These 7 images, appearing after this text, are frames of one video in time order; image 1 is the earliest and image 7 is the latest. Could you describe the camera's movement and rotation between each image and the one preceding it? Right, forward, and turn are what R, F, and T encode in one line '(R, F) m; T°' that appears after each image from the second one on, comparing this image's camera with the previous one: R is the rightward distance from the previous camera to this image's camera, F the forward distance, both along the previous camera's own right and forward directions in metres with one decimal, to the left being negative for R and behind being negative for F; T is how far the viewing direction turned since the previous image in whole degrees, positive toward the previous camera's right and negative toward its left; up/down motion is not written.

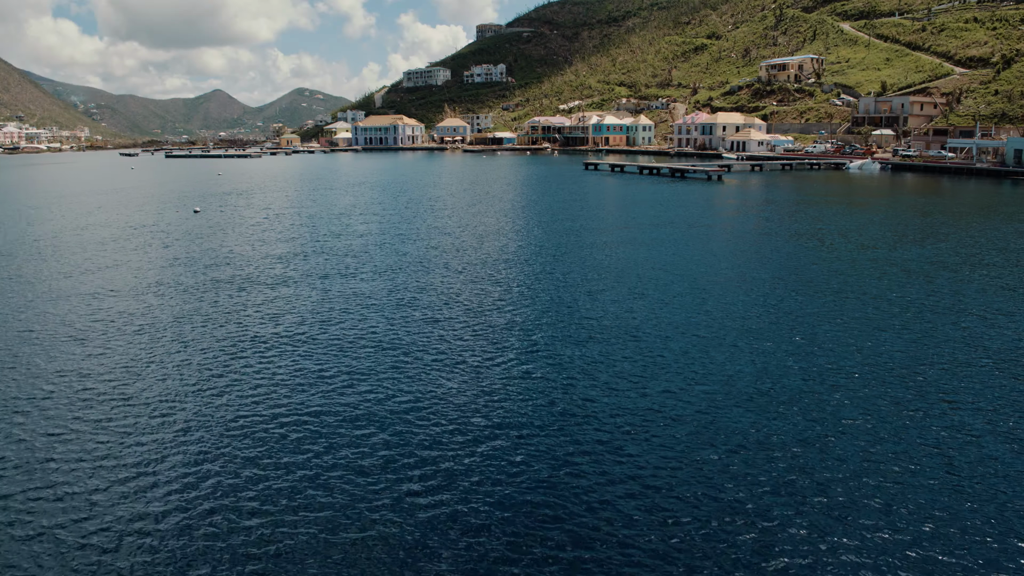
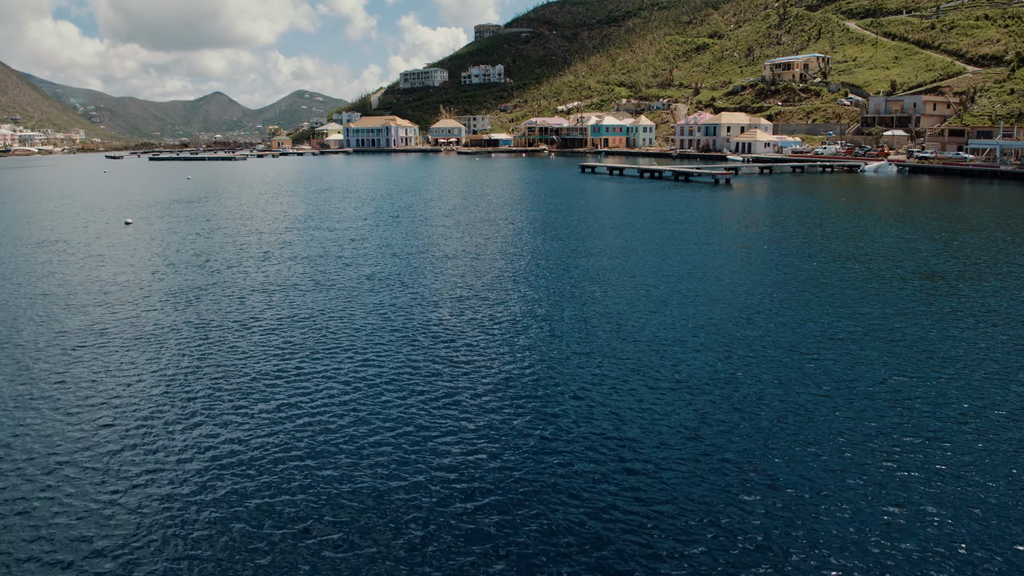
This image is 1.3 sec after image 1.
(+1.0, +5.0) m; 0°
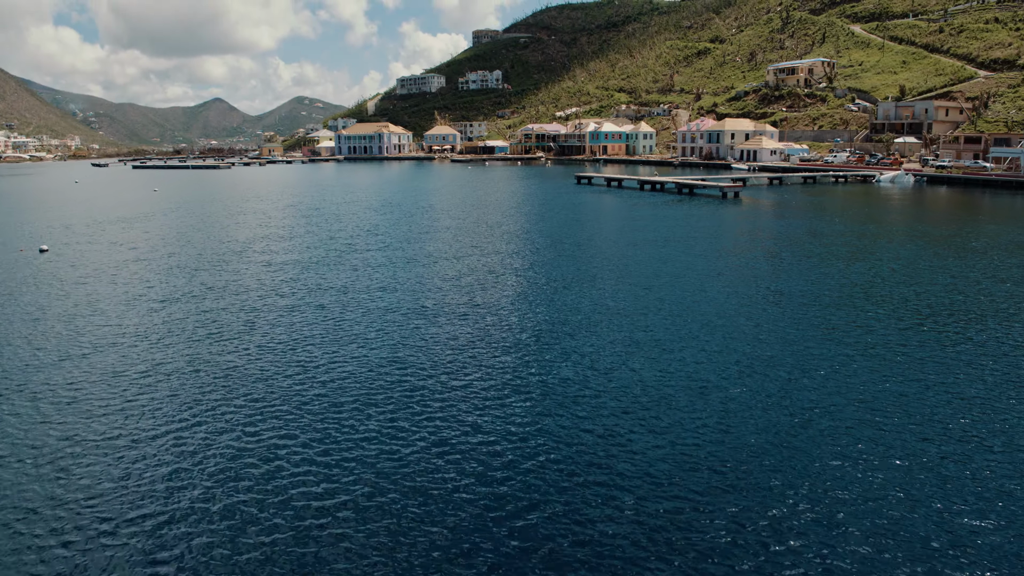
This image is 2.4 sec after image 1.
(+0.9, +4.8) m; 0°
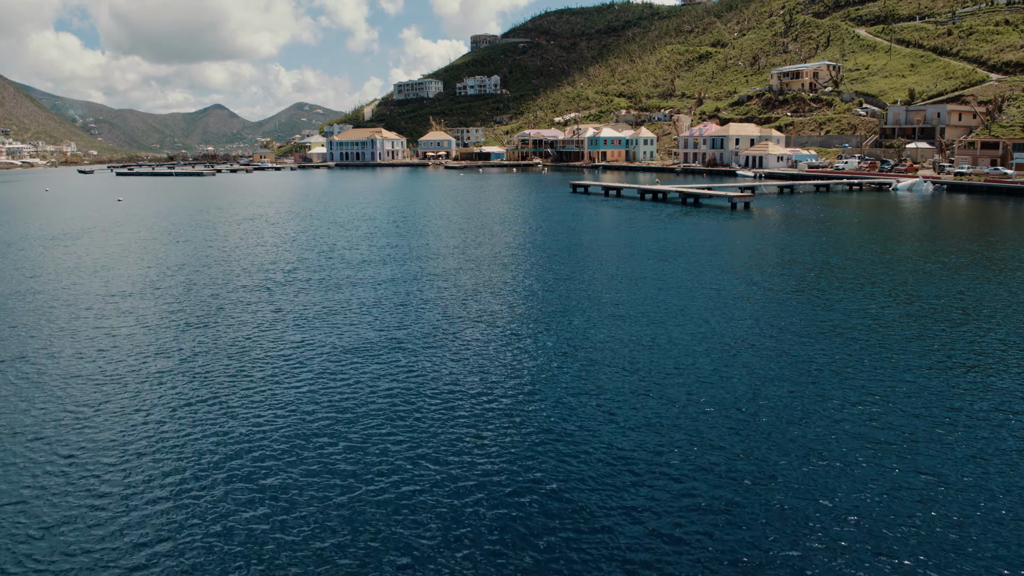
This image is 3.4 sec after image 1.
(+0.8, +4.5) m; 0°
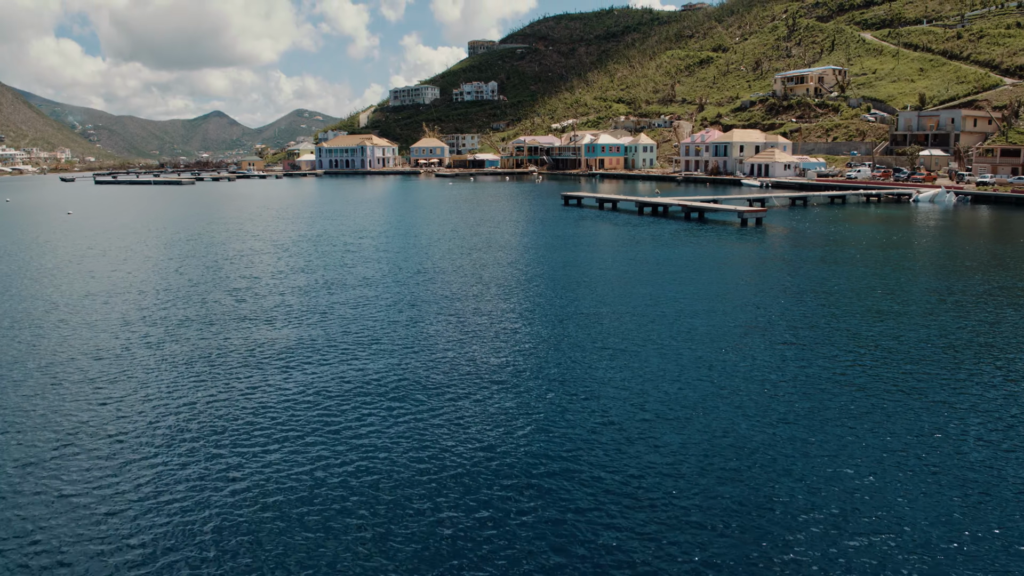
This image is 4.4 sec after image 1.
(+1.1, +5.2) m; 0°
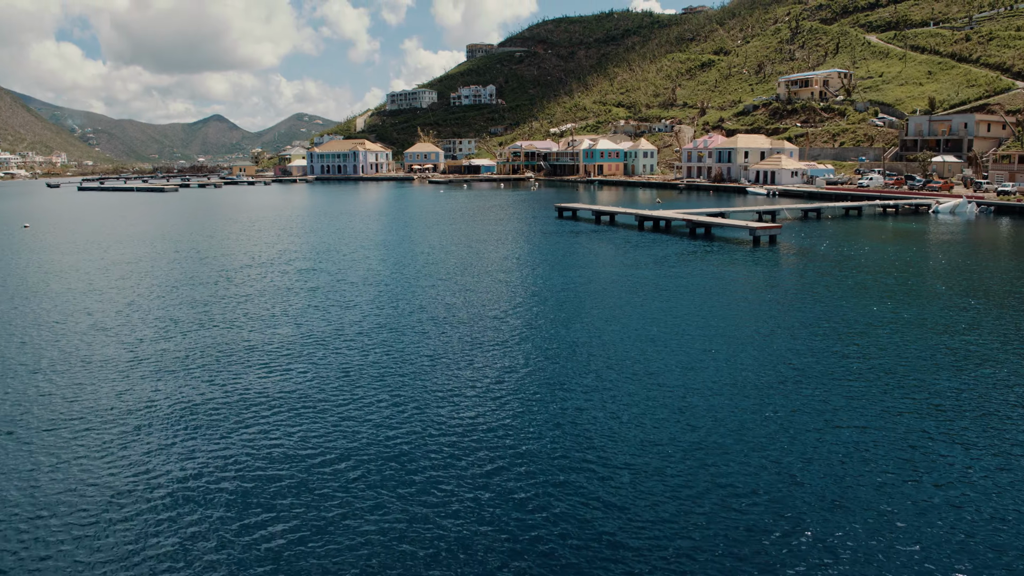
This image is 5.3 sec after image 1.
(+0.8, +4.0) m; 0°
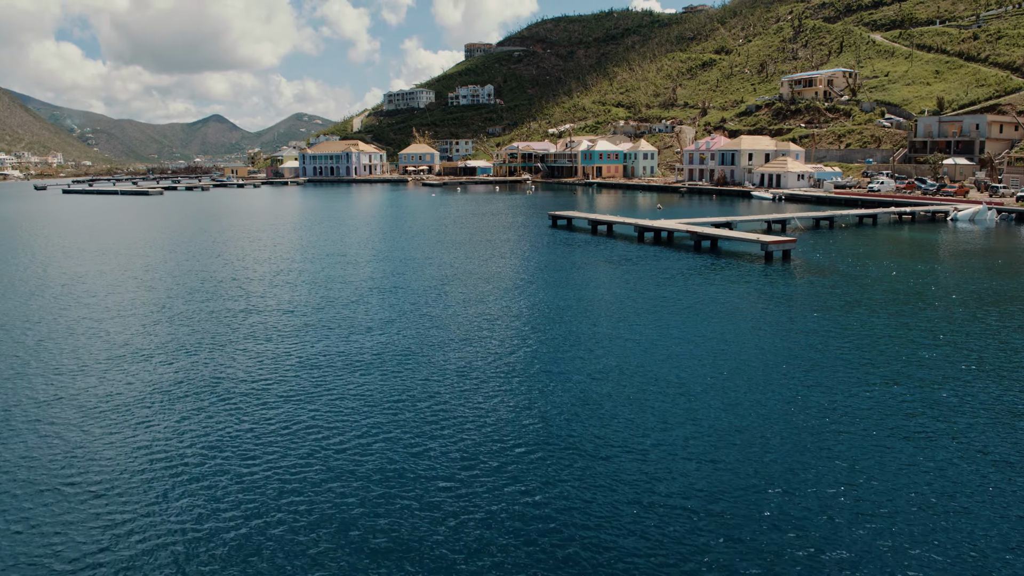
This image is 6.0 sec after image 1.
(+0.6, +3.2) m; 0°
